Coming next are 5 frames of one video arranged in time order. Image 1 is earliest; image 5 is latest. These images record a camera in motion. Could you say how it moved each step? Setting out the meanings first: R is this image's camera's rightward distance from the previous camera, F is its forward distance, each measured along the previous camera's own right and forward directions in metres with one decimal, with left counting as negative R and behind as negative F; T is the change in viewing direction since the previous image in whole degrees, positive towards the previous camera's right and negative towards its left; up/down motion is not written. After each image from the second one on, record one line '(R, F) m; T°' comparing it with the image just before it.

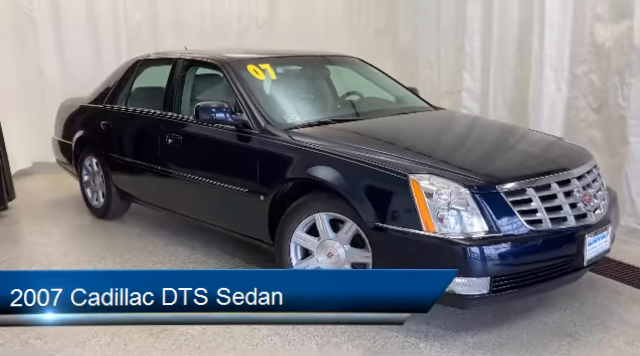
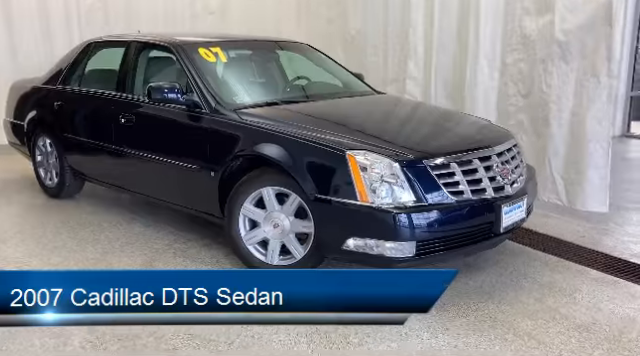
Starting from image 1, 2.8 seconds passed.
(+0.1, -0.2) m; +4°
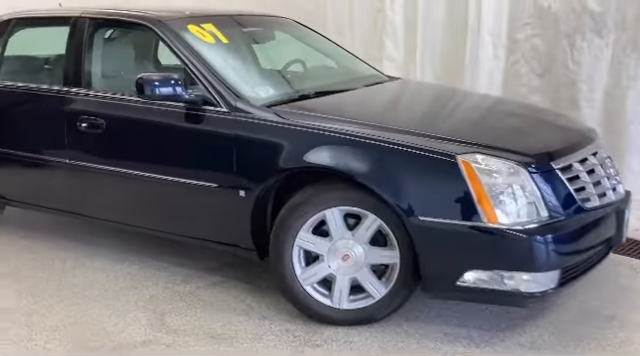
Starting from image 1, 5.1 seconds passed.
(-0.8, +0.9) m; +12°
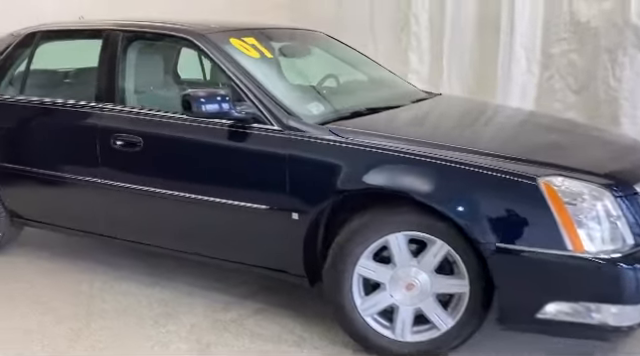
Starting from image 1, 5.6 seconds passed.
(-0.3, +0.1) m; +1°
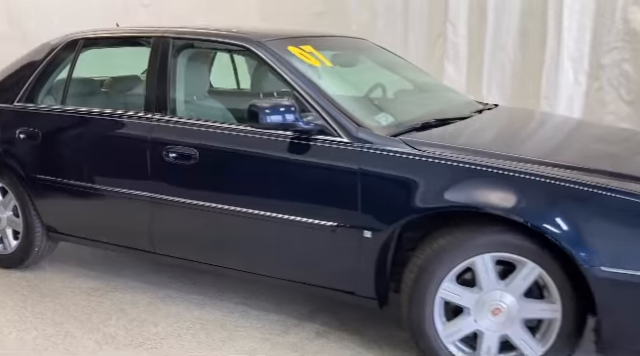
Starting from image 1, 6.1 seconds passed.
(-0.3, +0.1) m; 0°
